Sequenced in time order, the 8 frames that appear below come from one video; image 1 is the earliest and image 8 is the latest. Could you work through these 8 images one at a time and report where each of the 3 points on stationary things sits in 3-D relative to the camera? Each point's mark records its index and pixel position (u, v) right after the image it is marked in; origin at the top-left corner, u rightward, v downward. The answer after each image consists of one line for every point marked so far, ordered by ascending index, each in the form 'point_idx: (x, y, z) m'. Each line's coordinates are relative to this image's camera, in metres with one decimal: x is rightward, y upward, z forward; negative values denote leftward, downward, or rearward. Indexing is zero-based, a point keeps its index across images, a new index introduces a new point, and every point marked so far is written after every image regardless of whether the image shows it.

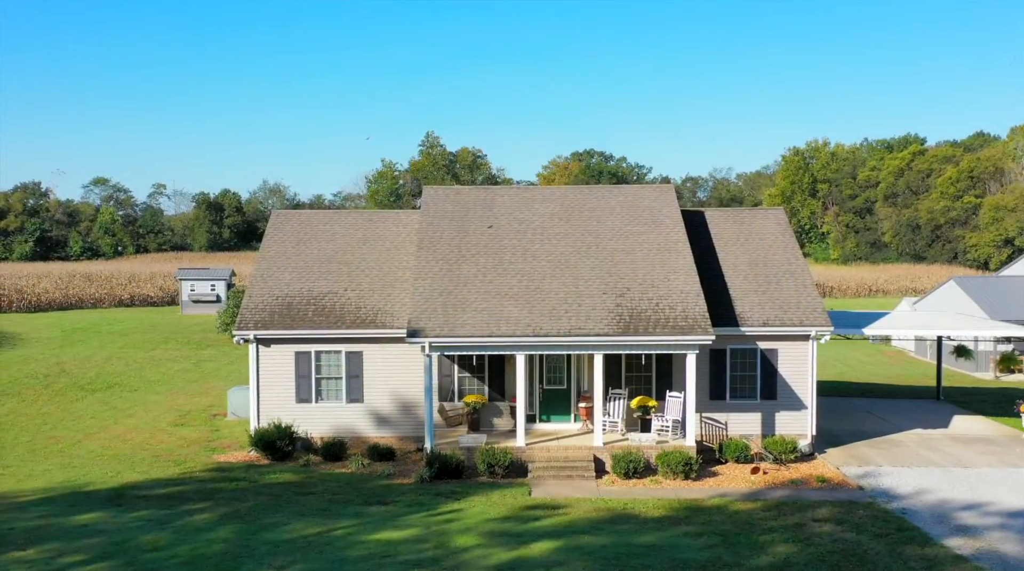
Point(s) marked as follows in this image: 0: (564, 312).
0: (+0.3, -0.3, +6.6) m
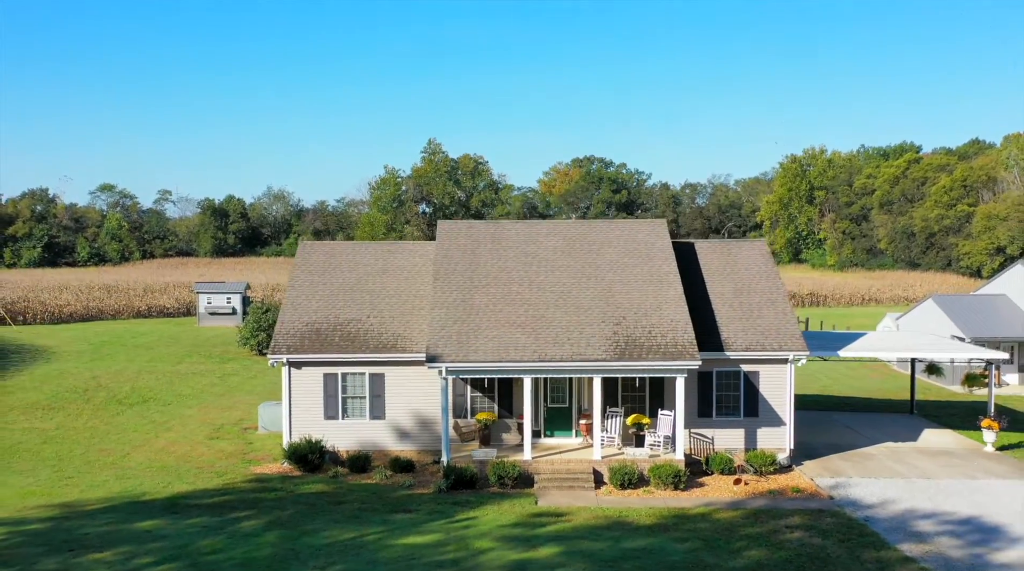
0: (+0.4, -0.4, +7.2) m
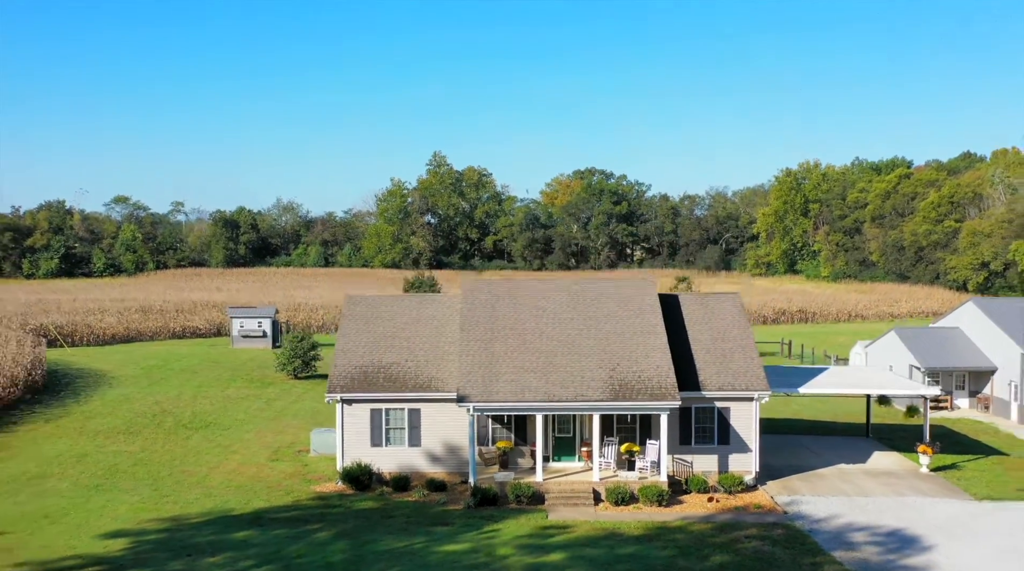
0: (+0.5, -0.8, +8.6) m
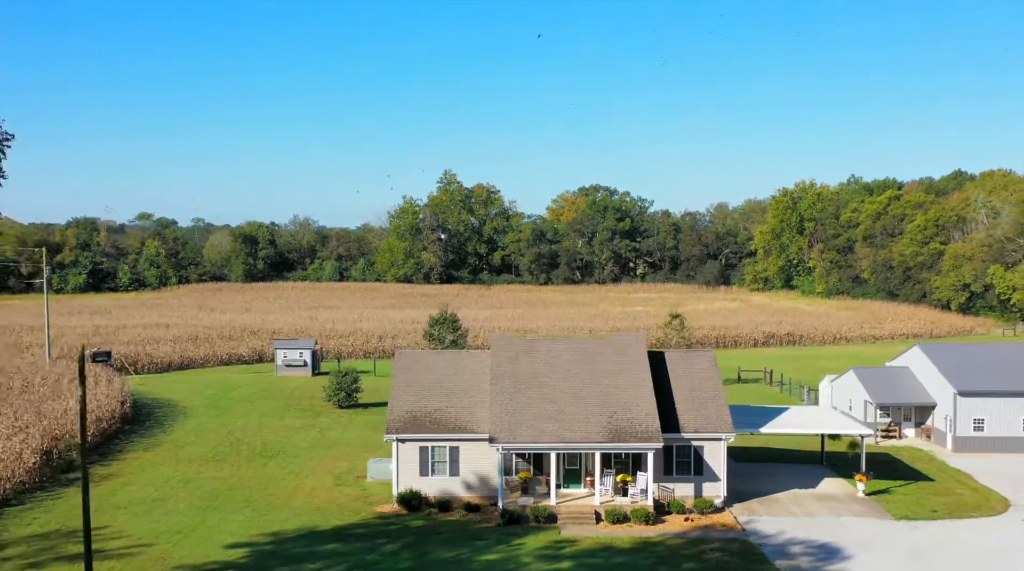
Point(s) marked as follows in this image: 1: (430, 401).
0: (+0.7, -1.5, +10.7) m
1: (-0.9, -1.2, +11.4) m
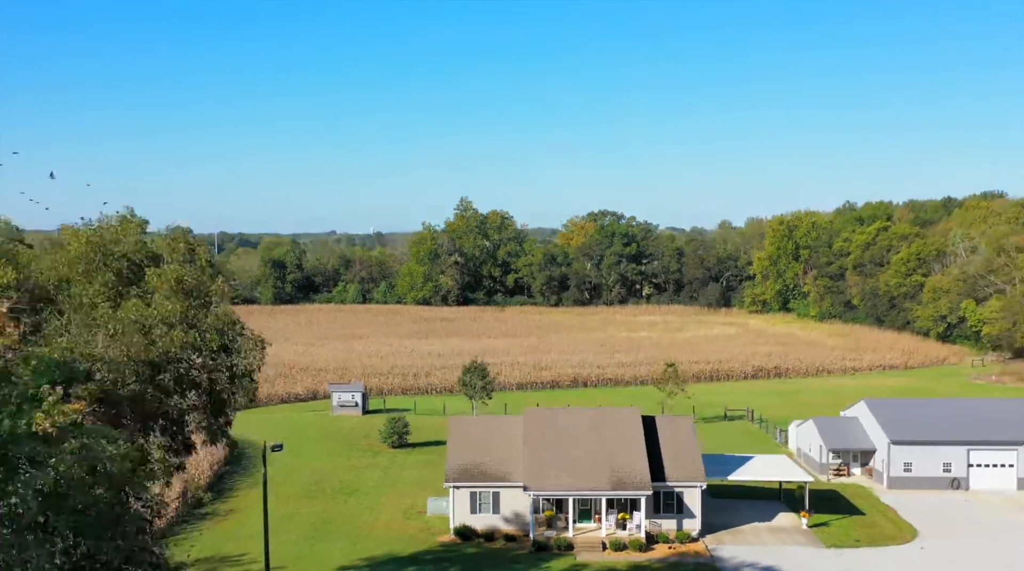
0: (+1.0, -2.5, +14.1) m
1: (-0.5, -2.3, +14.7) m
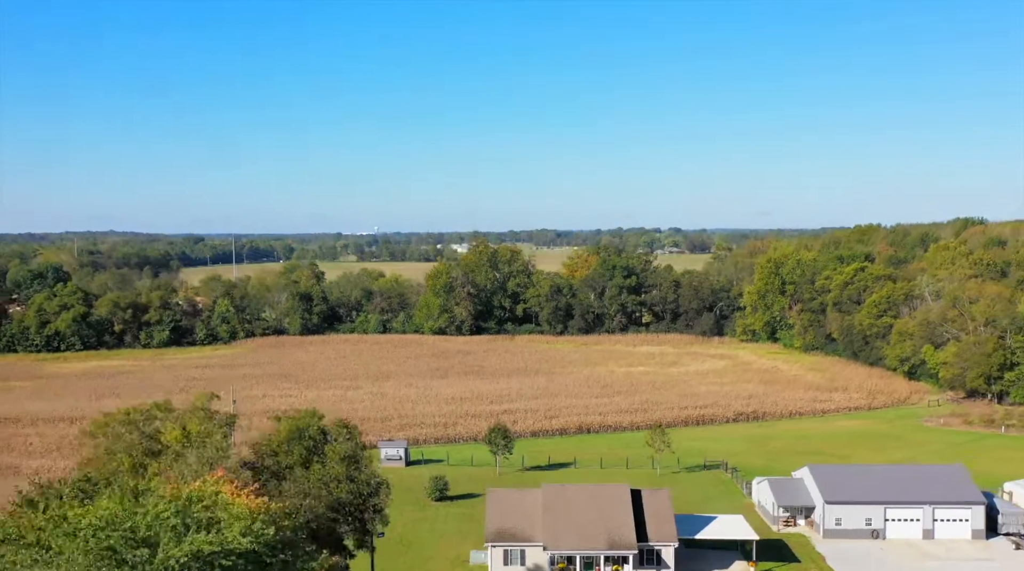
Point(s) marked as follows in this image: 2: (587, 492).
0: (+1.4, -4.5, +18.8) m
1: (-0.2, -4.3, +19.5) m
2: (+1.4, -3.8, +19.8) m
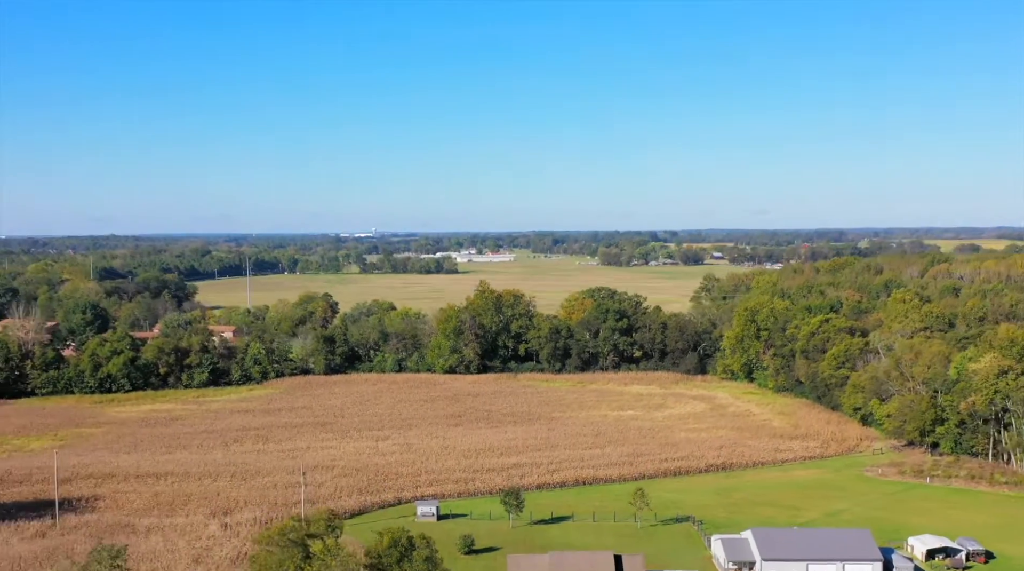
0: (+1.8, -7.4, +25.5) m
1: (+0.2, -7.2, +26.2) m
2: (+1.8, -6.7, +26.6) m
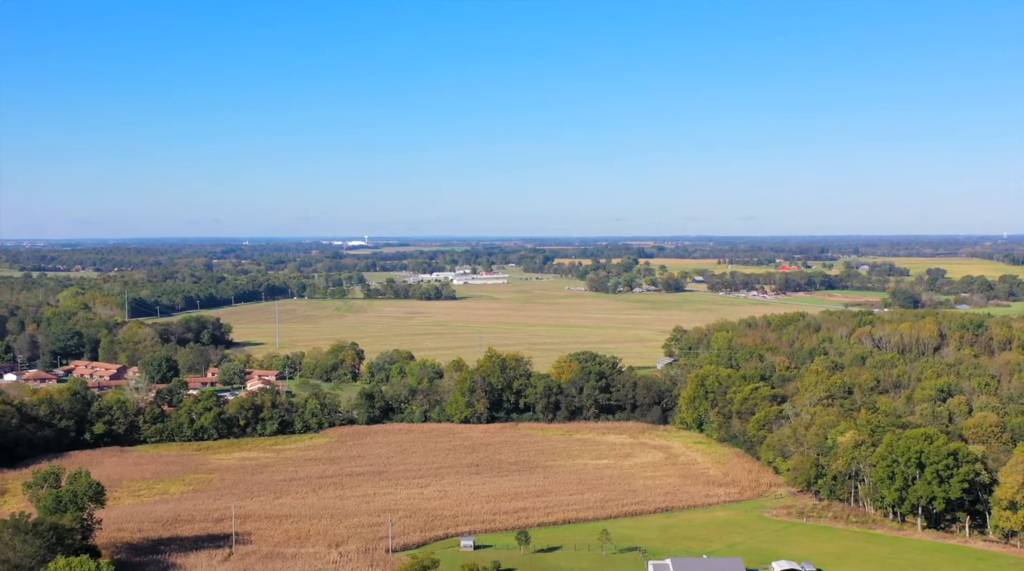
0: (+2.4, -13.0, +43.9) m
1: (+0.8, -12.8, +44.5) m
2: (+2.4, -12.3, +44.9) m
